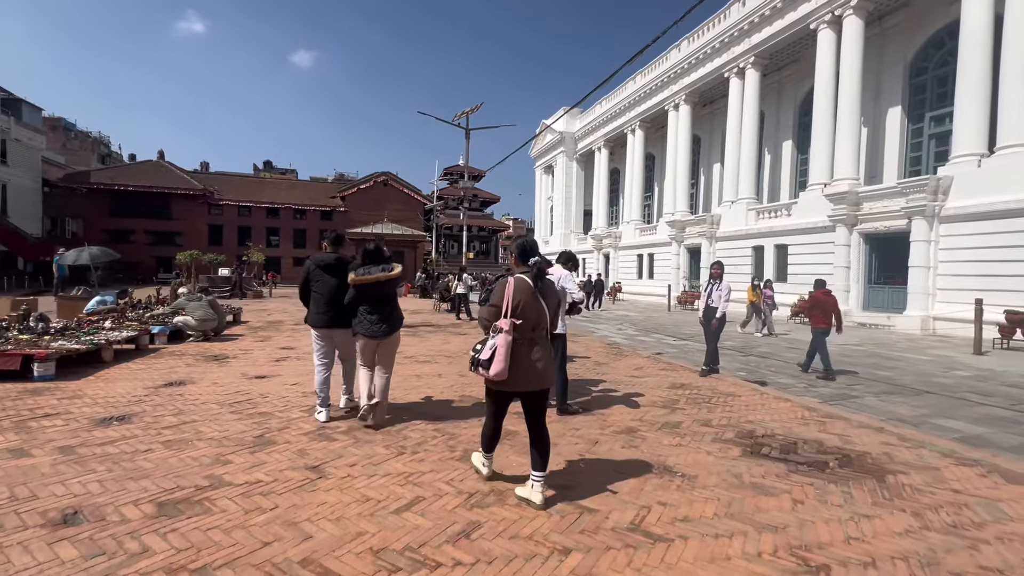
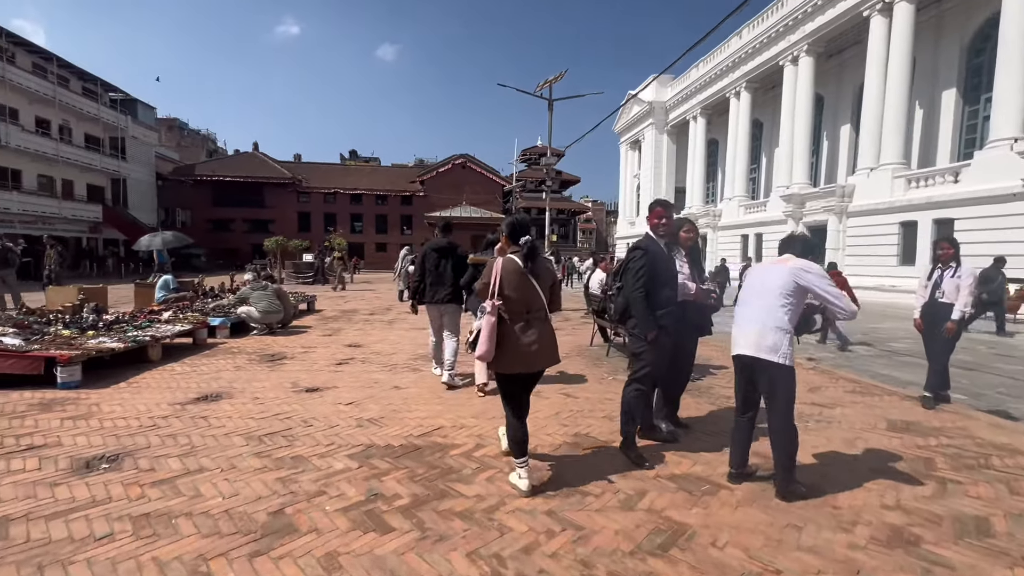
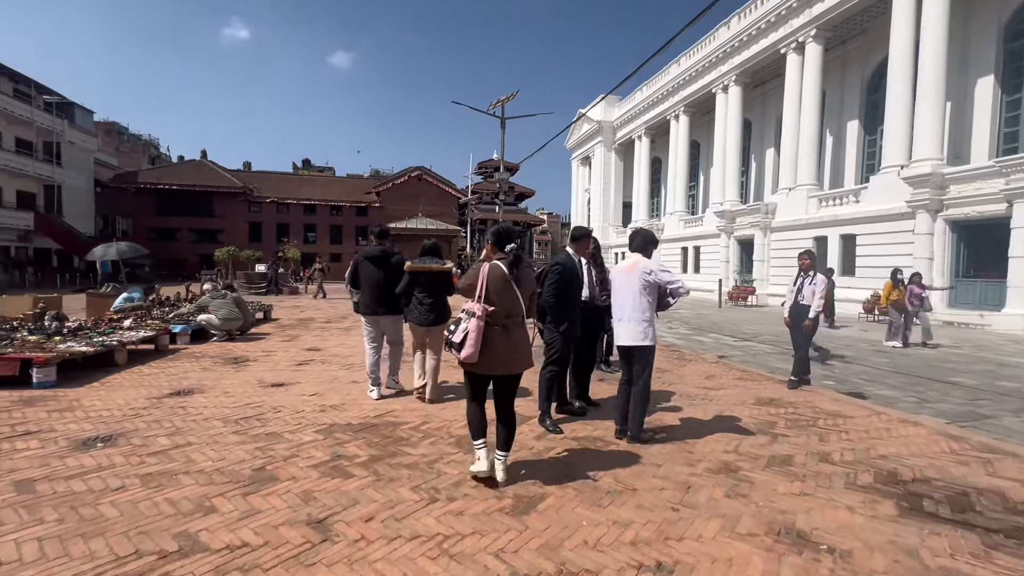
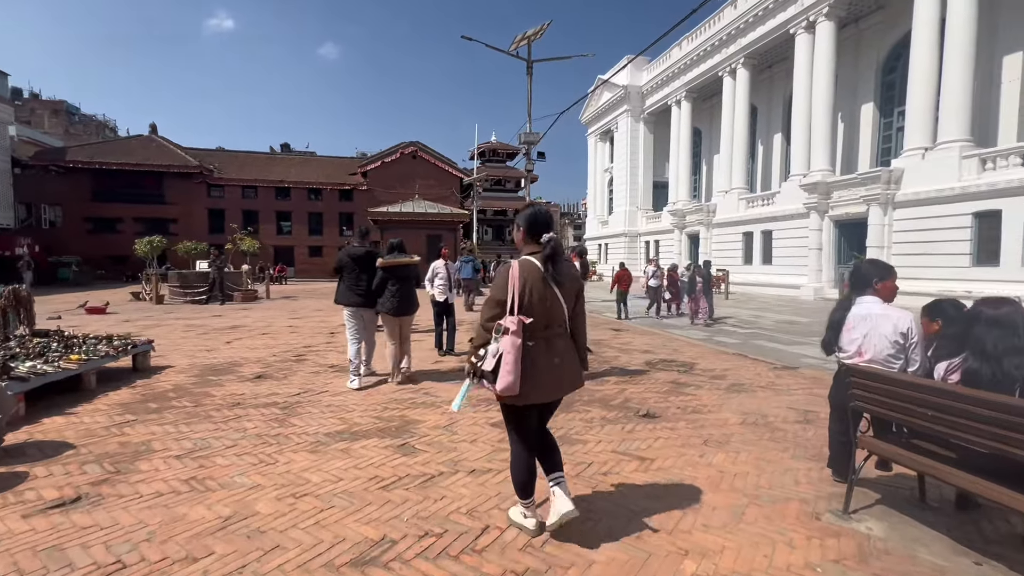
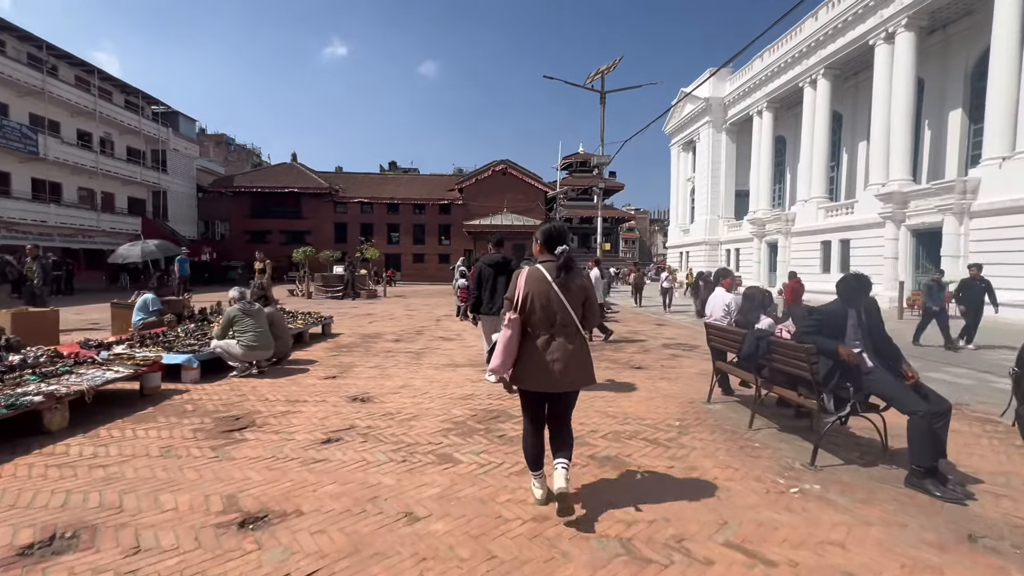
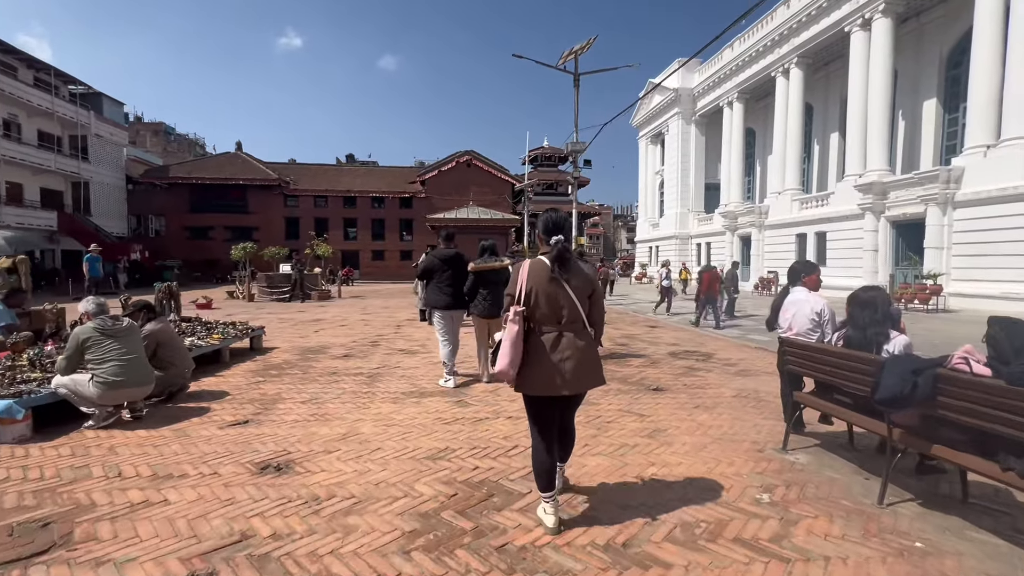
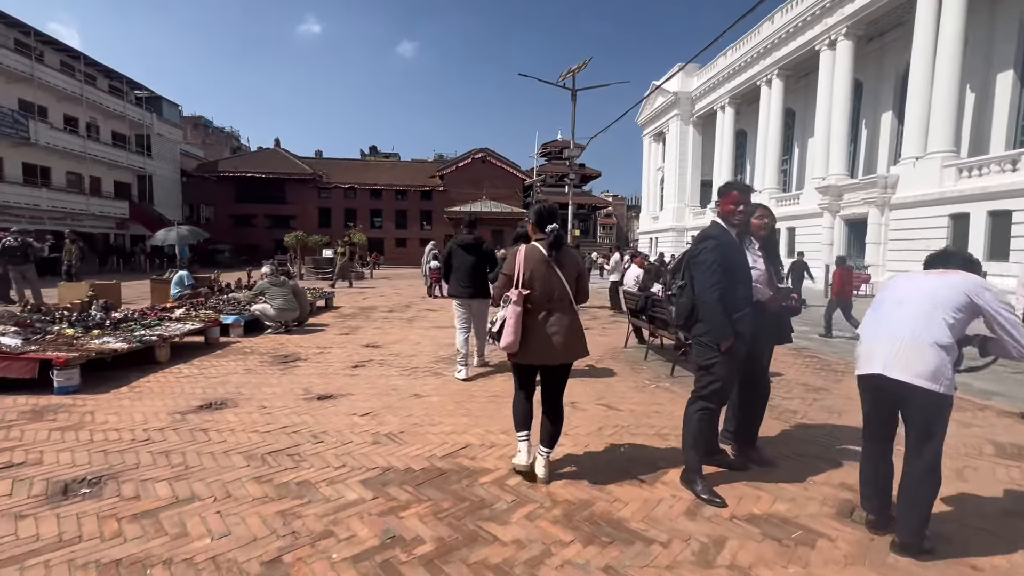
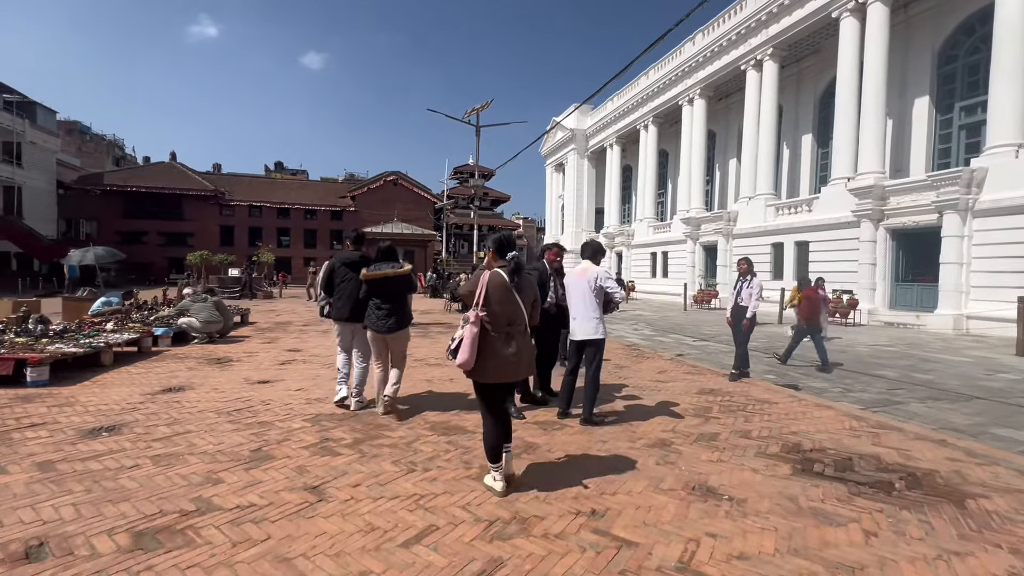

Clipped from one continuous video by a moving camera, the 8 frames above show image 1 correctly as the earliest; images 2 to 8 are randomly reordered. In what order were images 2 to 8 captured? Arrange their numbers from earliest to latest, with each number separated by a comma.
8, 3, 2, 7, 5, 6, 4
